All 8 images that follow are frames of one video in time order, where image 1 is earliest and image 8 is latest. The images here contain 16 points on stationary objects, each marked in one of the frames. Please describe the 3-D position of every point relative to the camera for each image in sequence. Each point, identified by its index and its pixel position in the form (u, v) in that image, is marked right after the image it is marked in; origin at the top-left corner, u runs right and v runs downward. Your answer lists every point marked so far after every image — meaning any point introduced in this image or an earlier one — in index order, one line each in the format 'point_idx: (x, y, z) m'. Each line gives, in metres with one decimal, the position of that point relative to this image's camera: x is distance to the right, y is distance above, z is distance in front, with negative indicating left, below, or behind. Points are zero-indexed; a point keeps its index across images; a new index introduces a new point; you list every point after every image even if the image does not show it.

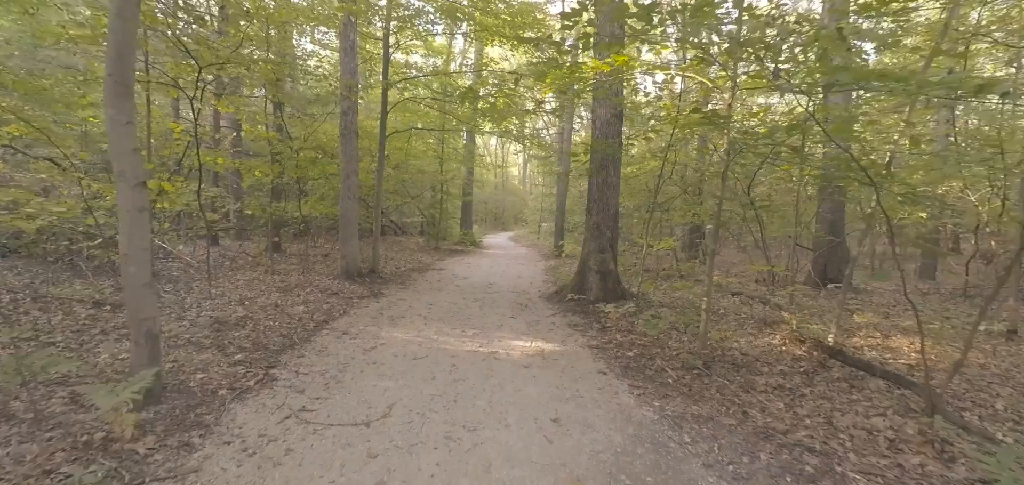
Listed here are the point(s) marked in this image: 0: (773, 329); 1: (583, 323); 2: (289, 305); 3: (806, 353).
0: (+3.9, -1.3, +6.0) m
1: (+1.1, -1.2, +6.1) m
2: (-3.4, -1.0, +6.3) m
3: (+3.6, -1.4, +5.0) m
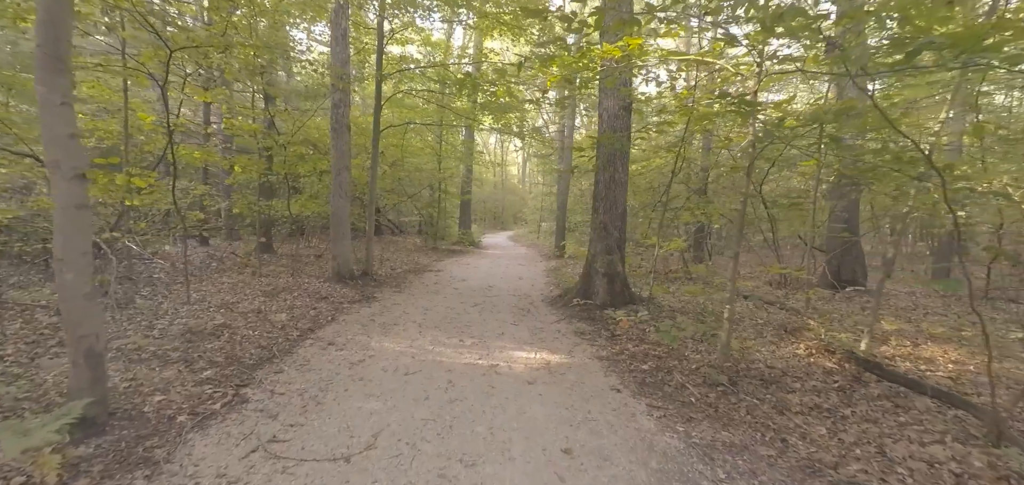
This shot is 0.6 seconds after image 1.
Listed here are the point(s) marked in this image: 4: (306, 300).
0: (+3.9, -1.3, +5.6) m
1: (+1.1, -1.2, +5.6) m
2: (-3.4, -1.0, +5.8) m
3: (+3.6, -1.4, +4.5) m
4: (-3.3, -0.9, +6.5) m
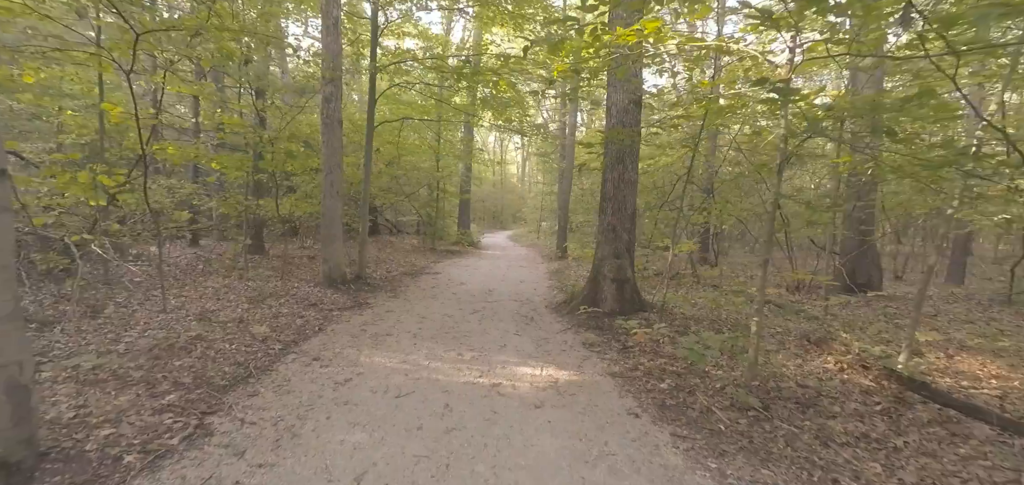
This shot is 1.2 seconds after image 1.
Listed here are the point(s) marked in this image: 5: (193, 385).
0: (+3.9, -1.4, +5.2) m
1: (+1.1, -1.3, +5.2) m
2: (-3.4, -1.0, +5.4) m
3: (+3.7, -1.4, +4.1) m
4: (-3.2, -1.0, +6.0) m
5: (-2.7, -1.2, +3.4) m
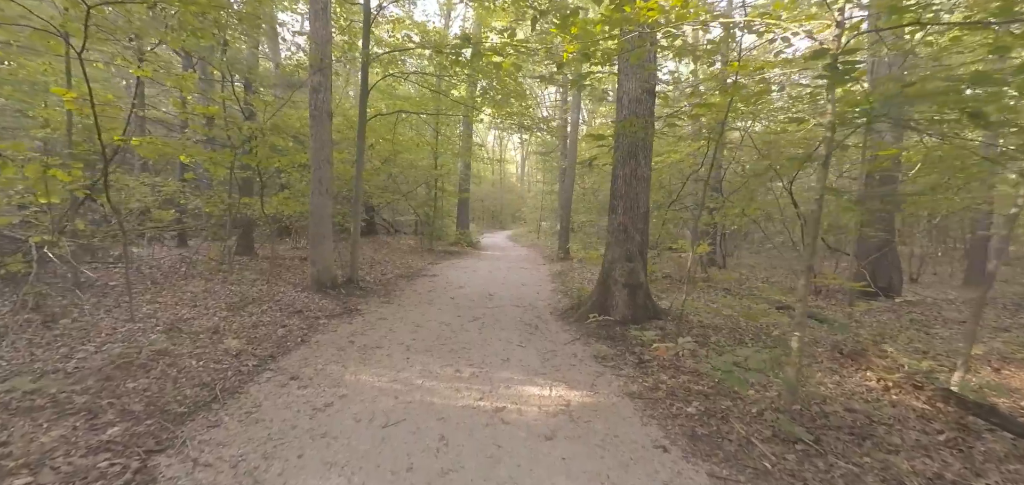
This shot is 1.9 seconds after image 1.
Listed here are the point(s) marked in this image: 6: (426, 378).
0: (+4.0, -1.4, +4.7) m
1: (+1.2, -1.3, +4.7) m
2: (-3.3, -1.1, +4.8) m
3: (+3.7, -1.5, +3.6) m
4: (-3.2, -1.0, +5.5) m
5: (-2.7, -1.2, +2.9) m
6: (-0.8, -1.3, +3.9) m
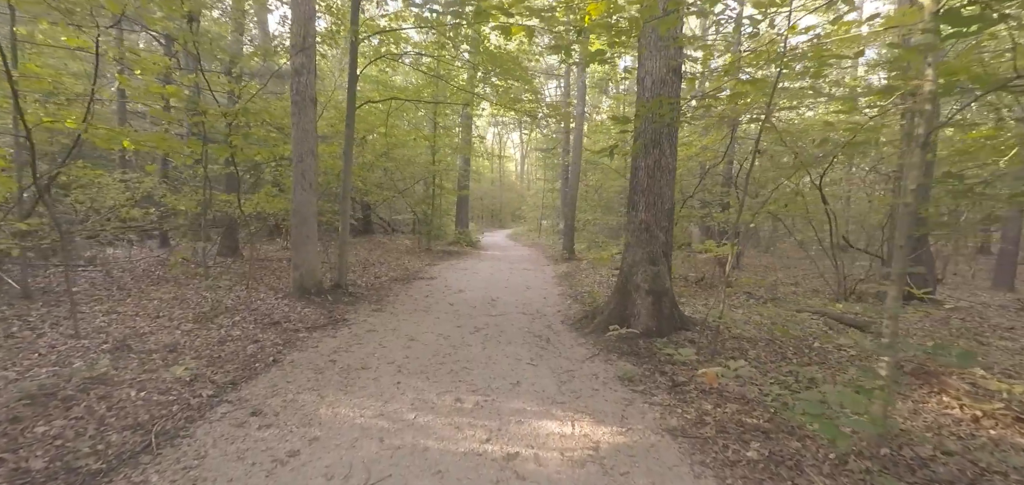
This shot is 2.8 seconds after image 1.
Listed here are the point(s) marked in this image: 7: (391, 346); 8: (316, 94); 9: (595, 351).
0: (+4.1, -1.4, +4.0) m
1: (+1.3, -1.3, +4.0) m
2: (-3.2, -1.1, +4.1) m
3: (+3.8, -1.5, +2.9) m
4: (-3.1, -1.0, +4.8) m
5: (-2.6, -1.3, +2.2) m
6: (-0.7, -1.3, +3.2) m
7: (-1.4, -1.2, +4.6) m
8: (-3.0, +2.3, +6.2) m
9: (+0.9, -1.2, +4.6) m
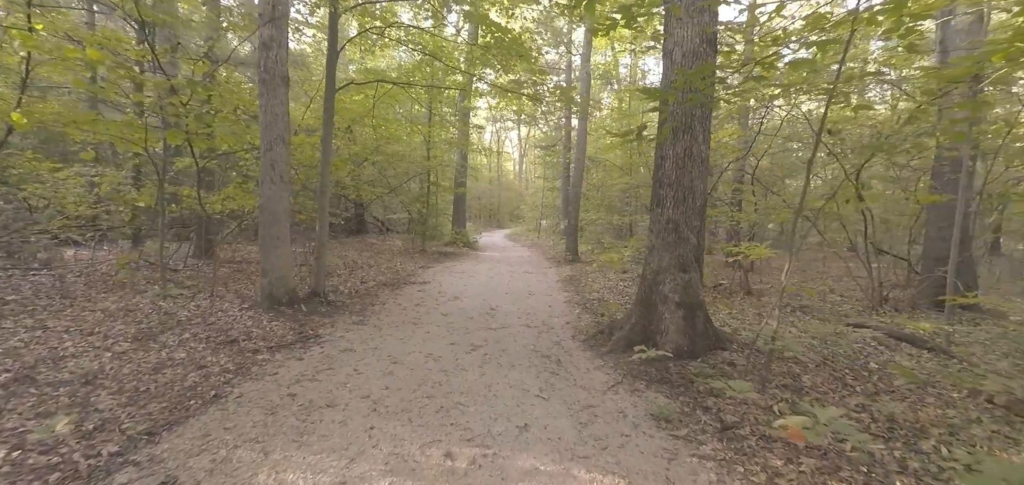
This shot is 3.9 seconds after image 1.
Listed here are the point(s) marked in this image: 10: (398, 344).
0: (+4.1, -1.4, +3.2) m
1: (+1.3, -1.3, +3.2) m
2: (-3.2, -1.1, +3.3) m
3: (+3.9, -1.5, +2.1) m
4: (-3.1, -1.0, +4.0) m
5: (-2.5, -1.3, +1.4) m
6: (-0.7, -1.3, +2.3) m
7: (-1.3, -1.2, +3.7) m
8: (-3.0, +2.2, +5.4) m
9: (+1.0, -1.3, +3.8) m
10: (-1.3, -1.1, +4.6) m
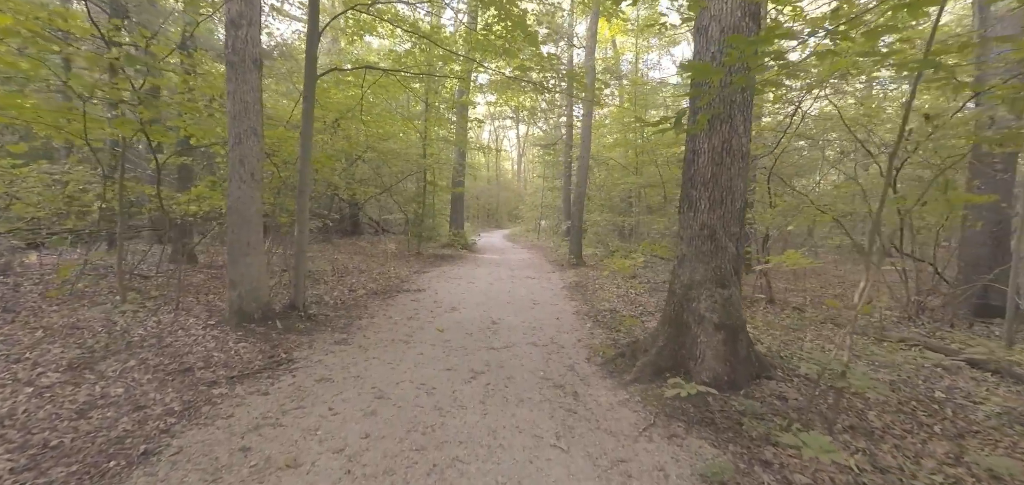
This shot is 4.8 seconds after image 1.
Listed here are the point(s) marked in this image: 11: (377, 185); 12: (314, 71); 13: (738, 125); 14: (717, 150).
0: (+4.2, -1.5, +2.5) m
1: (+1.4, -1.4, +2.5) m
2: (-3.1, -1.2, +2.6) m
3: (+3.9, -1.6, +1.5) m
4: (-3.0, -1.1, +3.3) m
5: (-2.4, -1.4, +0.7) m
6: (-0.6, -1.4, +1.7) m
7: (-1.2, -1.3, +3.1) m
8: (-2.9, +2.2, +4.7) m
9: (+1.0, -1.3, +3.1) m
10: (-1.2, -1.2, +3.9) m
11: (-3.6, +1.5, +10.8) m
12: (-2.7, +2.3, +5.7) m
13: (+2.0, +1.1, +3.6) m
14: (+1.8, +0.8, +3.7) m
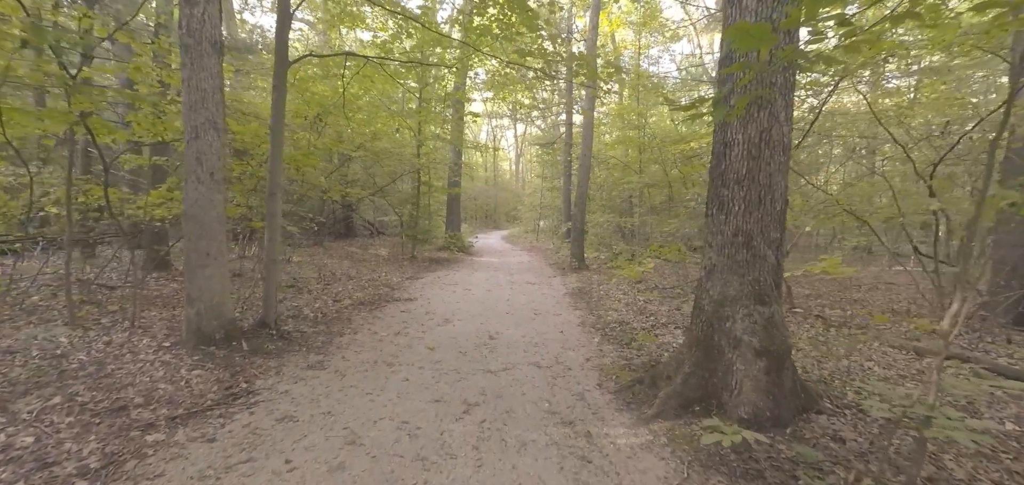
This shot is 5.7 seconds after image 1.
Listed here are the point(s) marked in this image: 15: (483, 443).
0: (+4.2, -1.6, +2.0) m
1: (+1.4, -1.5, +1.9) m
2: (-3.1, -1.3, +2.0) m
3: (+3.9, -1.6, +0.9) m
4: (-3.0, -1.2, +2.7) m
5: (-2.4, -1.5, +0.1) m
6: (-0.6, -1.5, +1.1) m
7: (-1.2, -1.4, +2.5) m
8: (-2.9, +2.1, +4.1) m
9: (+1.0, -1.4, +2.5) m
10: (-1.2, -1.3, +3.3) m
11: (-3.6, +1.4, +10.2) m
12: (-2.7, +2.2, +5.1) m
13: (+2.0, +1.0, +3.1) m
14: (+1.8, +0.8, +3.1) m
15: (-0.2, -1.4, +2.8) m
